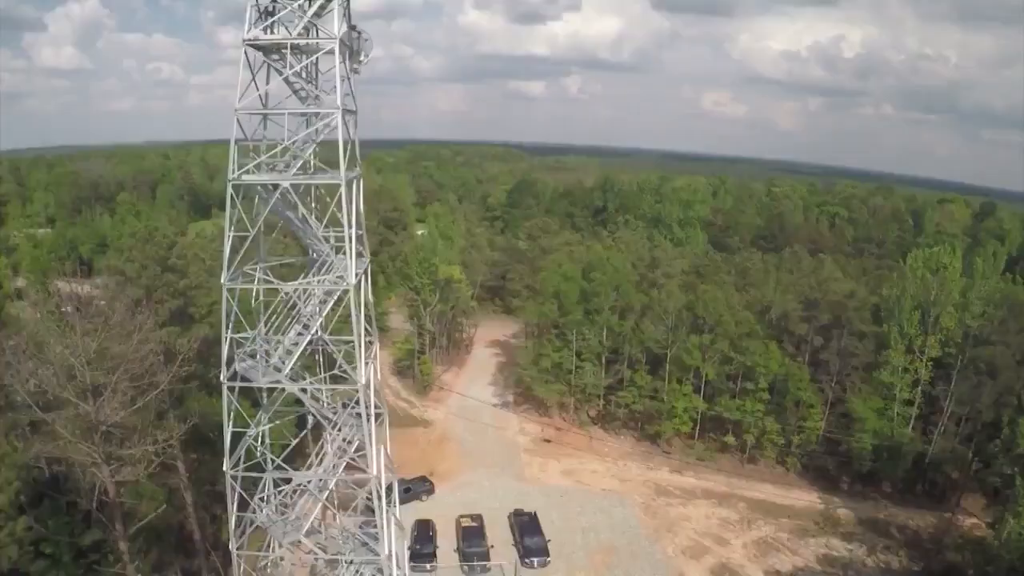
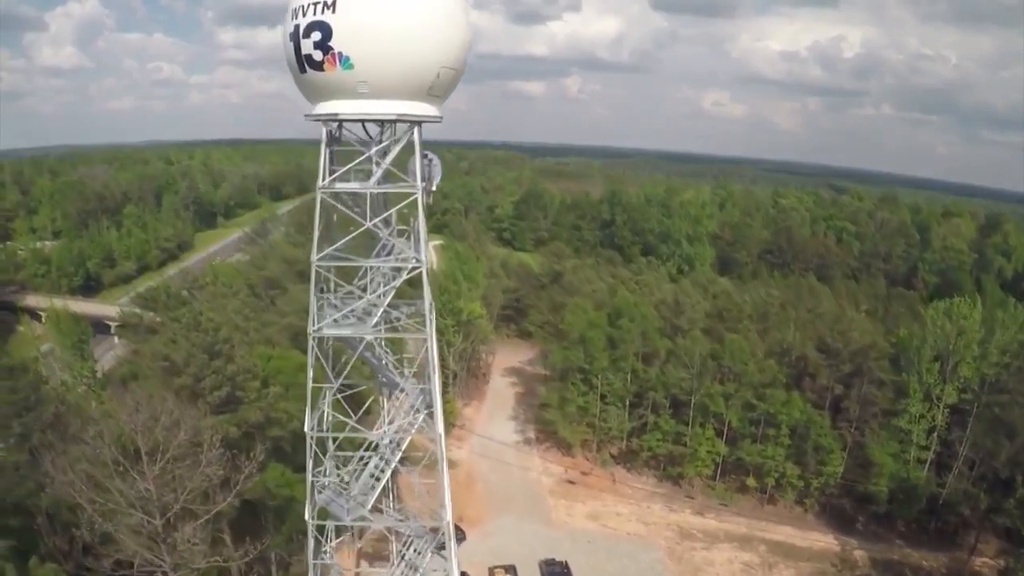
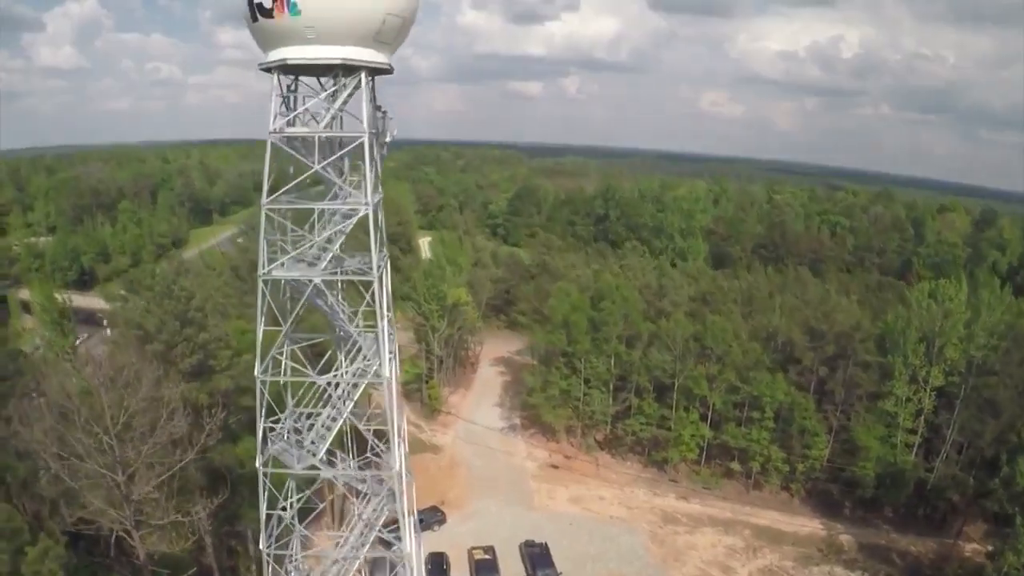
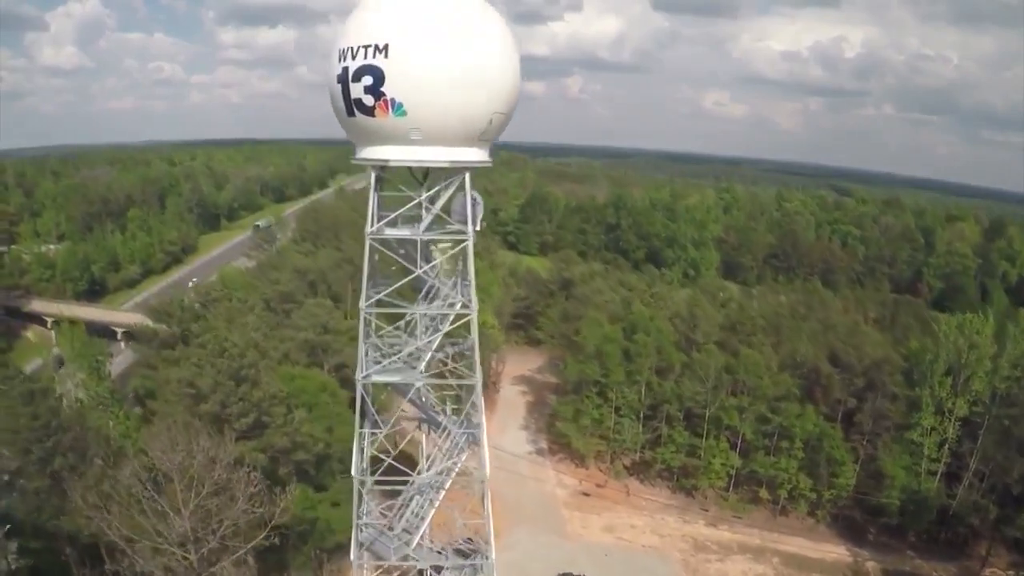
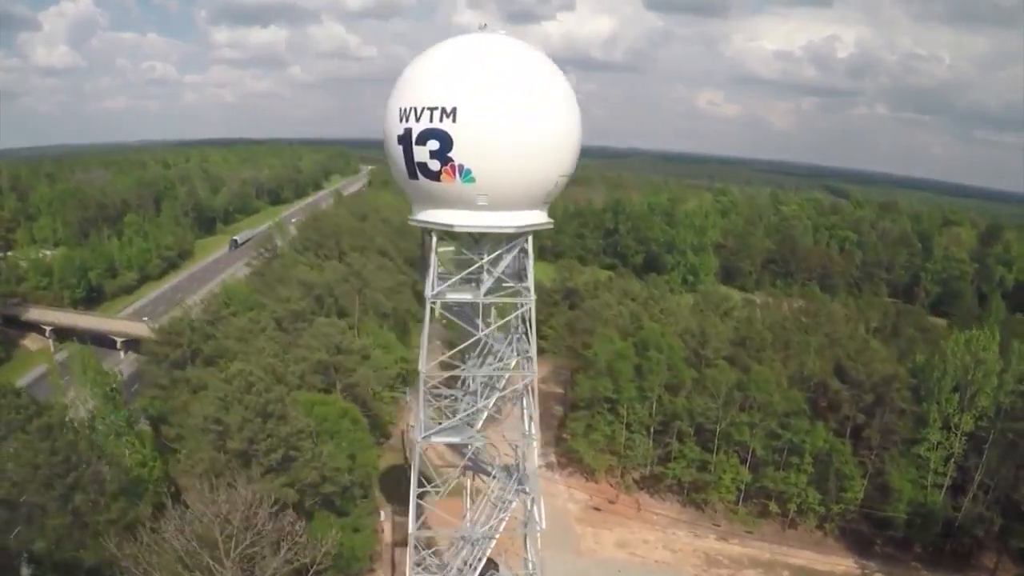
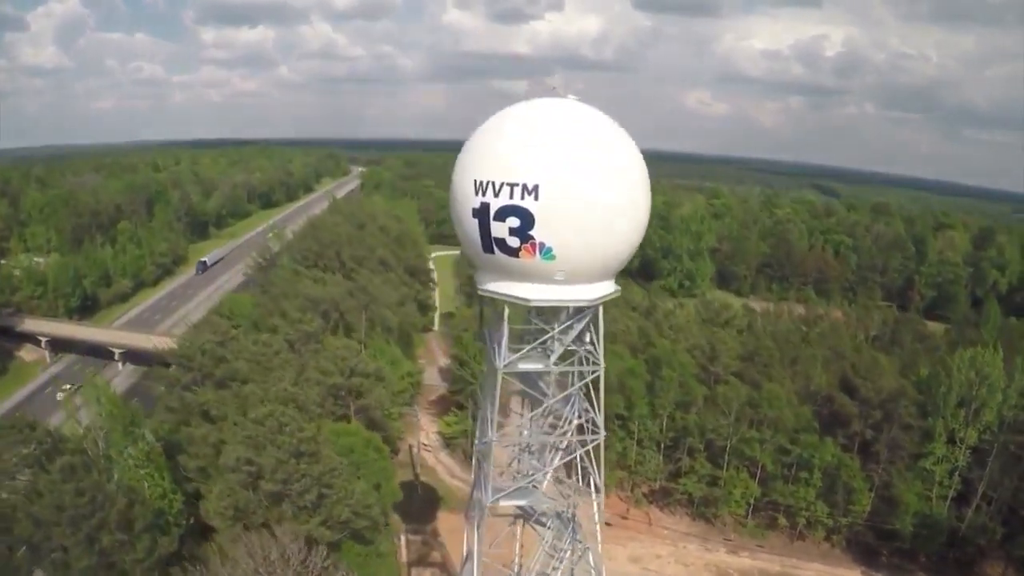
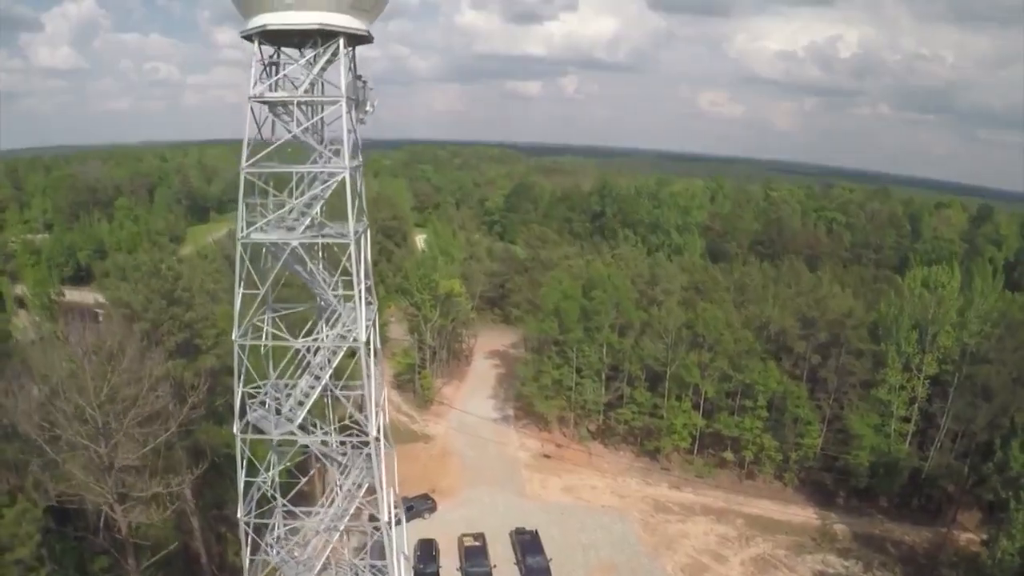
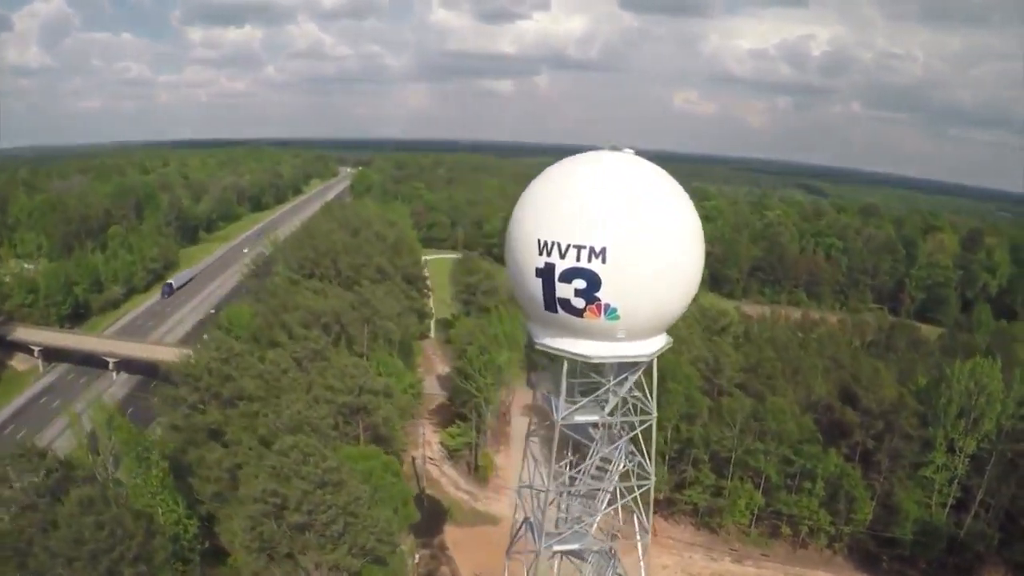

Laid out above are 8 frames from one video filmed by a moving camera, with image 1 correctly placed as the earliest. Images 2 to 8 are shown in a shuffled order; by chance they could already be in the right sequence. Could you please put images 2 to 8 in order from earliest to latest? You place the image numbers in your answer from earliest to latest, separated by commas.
7, 3, 2, 4, 5, 6, 8
